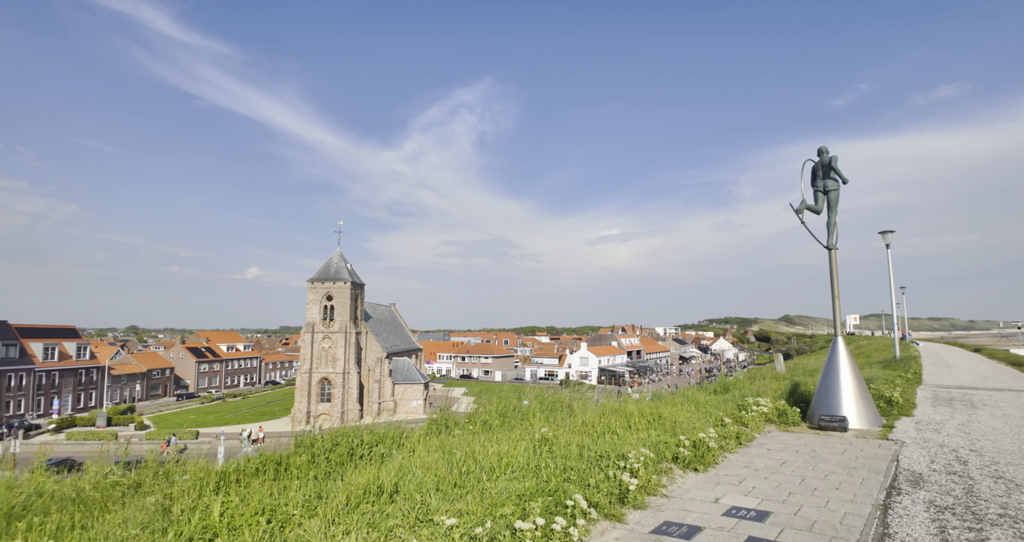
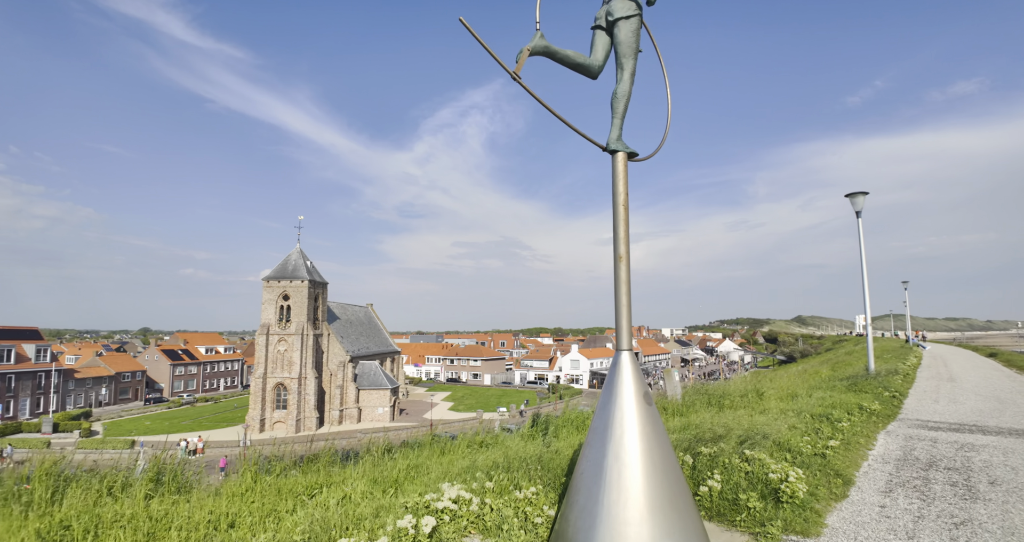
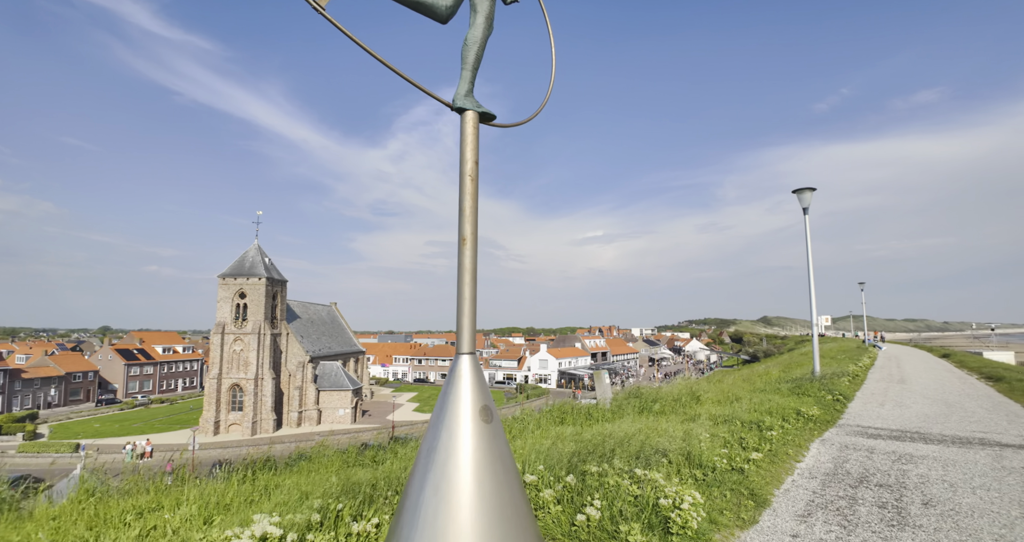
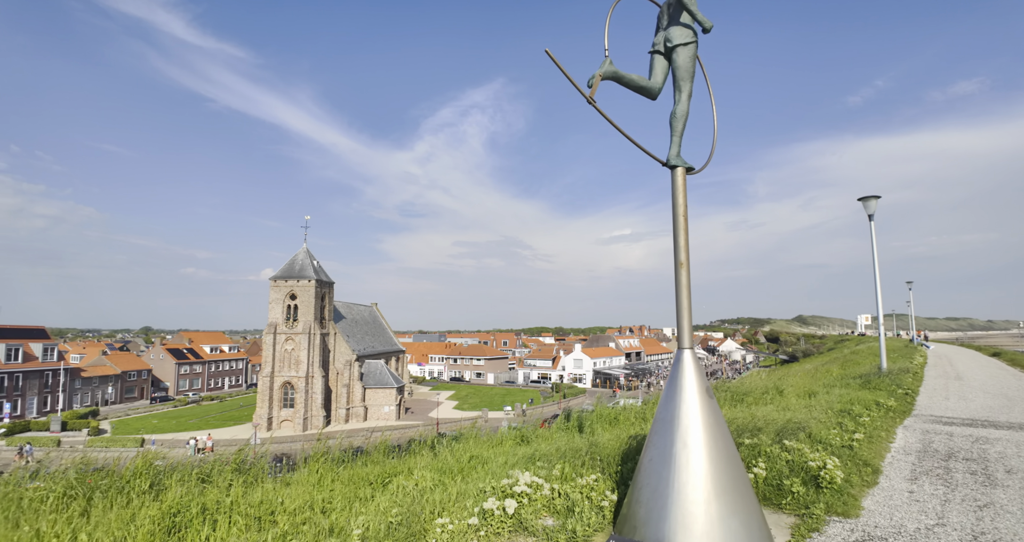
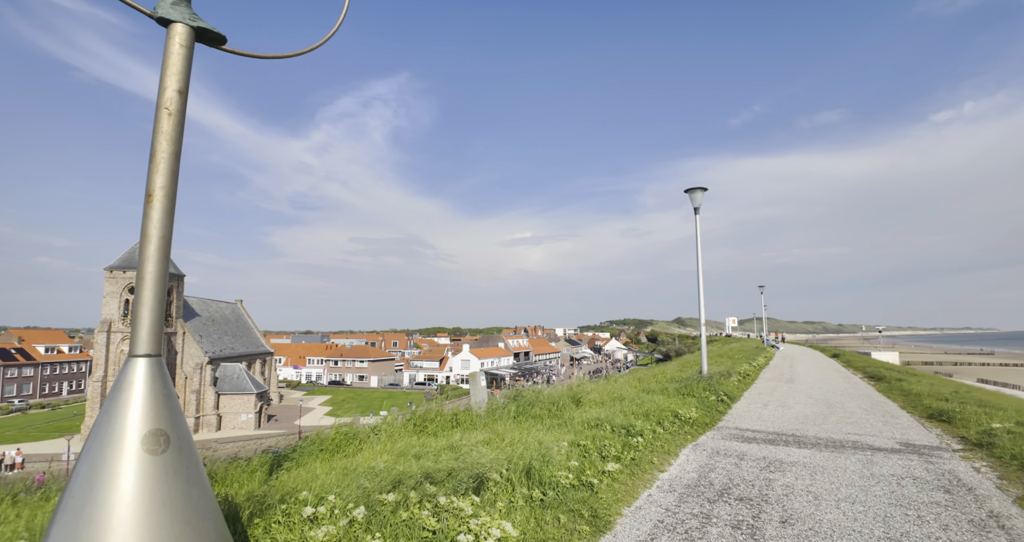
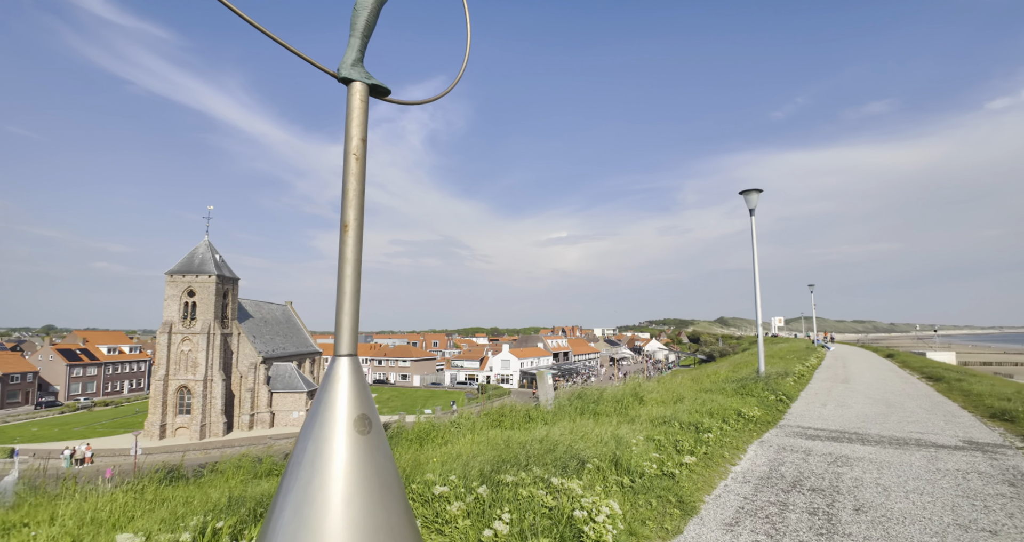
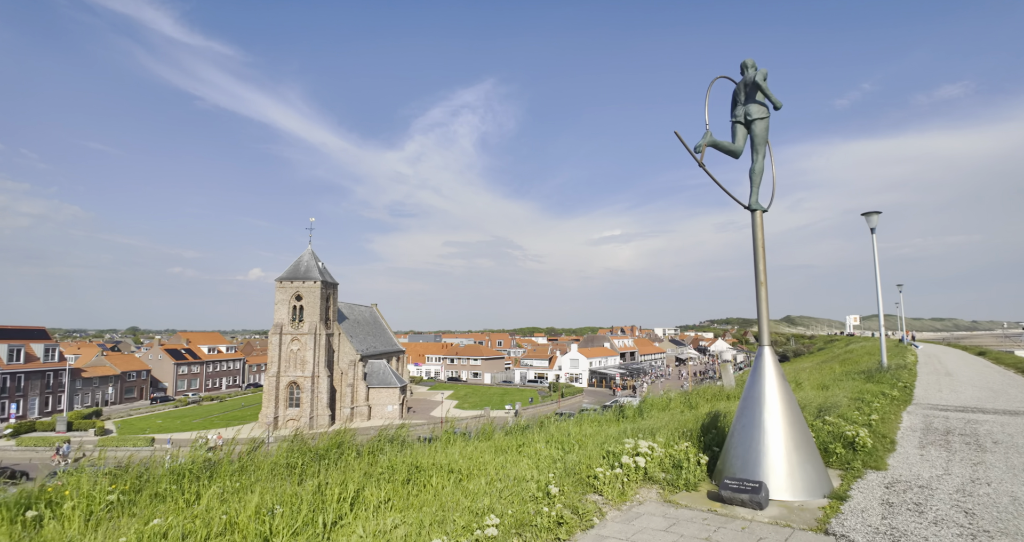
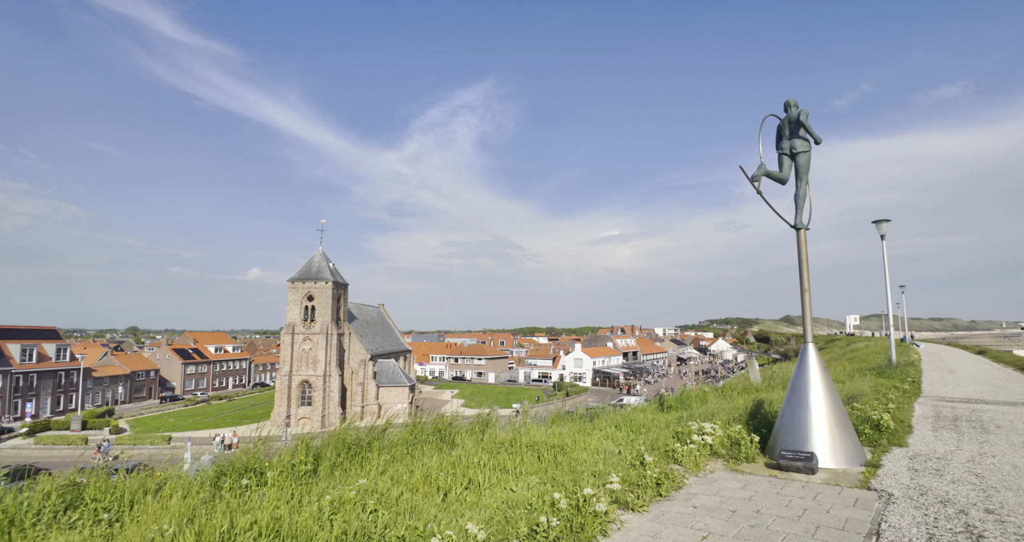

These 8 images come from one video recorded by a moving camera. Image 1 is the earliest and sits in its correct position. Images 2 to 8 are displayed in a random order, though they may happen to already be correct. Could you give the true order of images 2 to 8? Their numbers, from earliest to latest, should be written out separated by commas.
8, 7, 4, 2, 3, 6, 5
